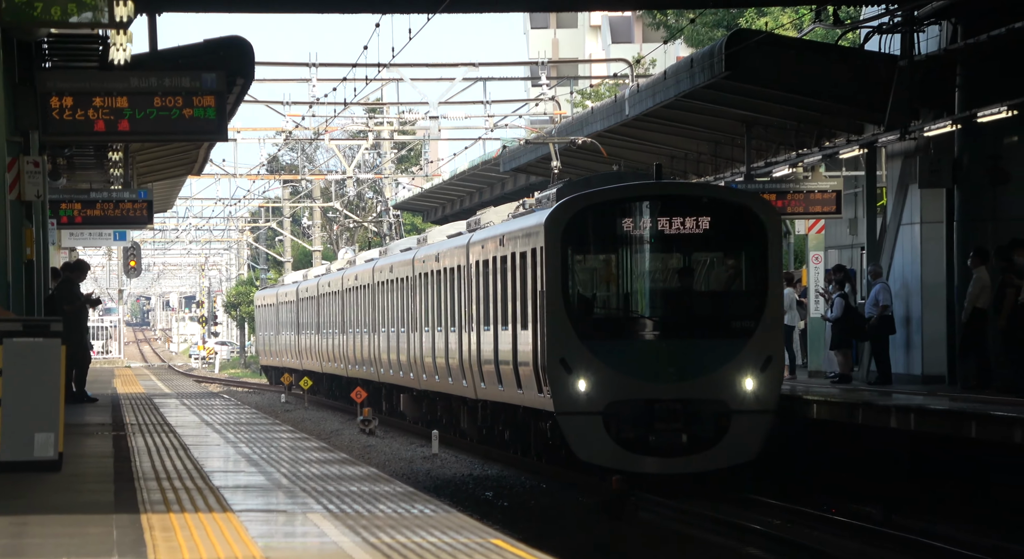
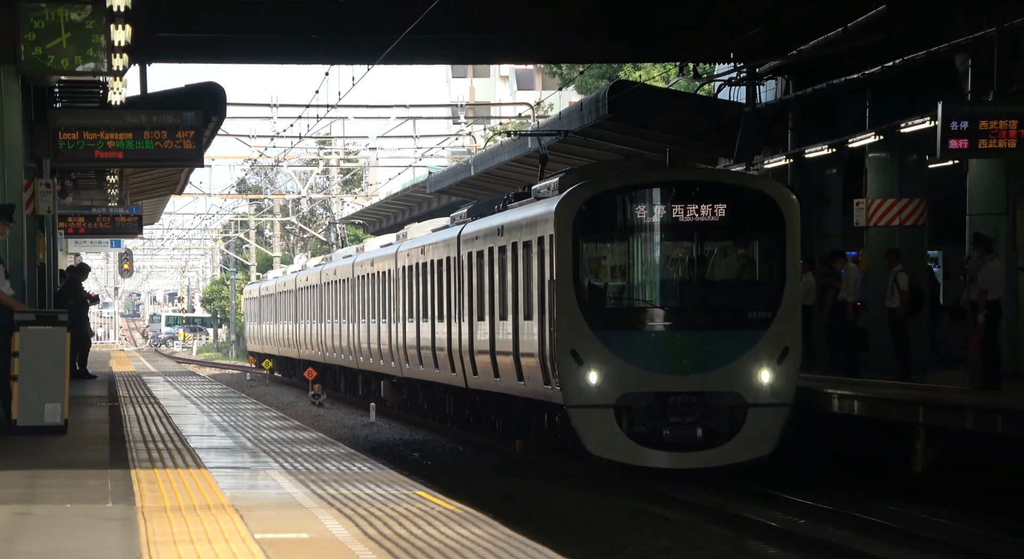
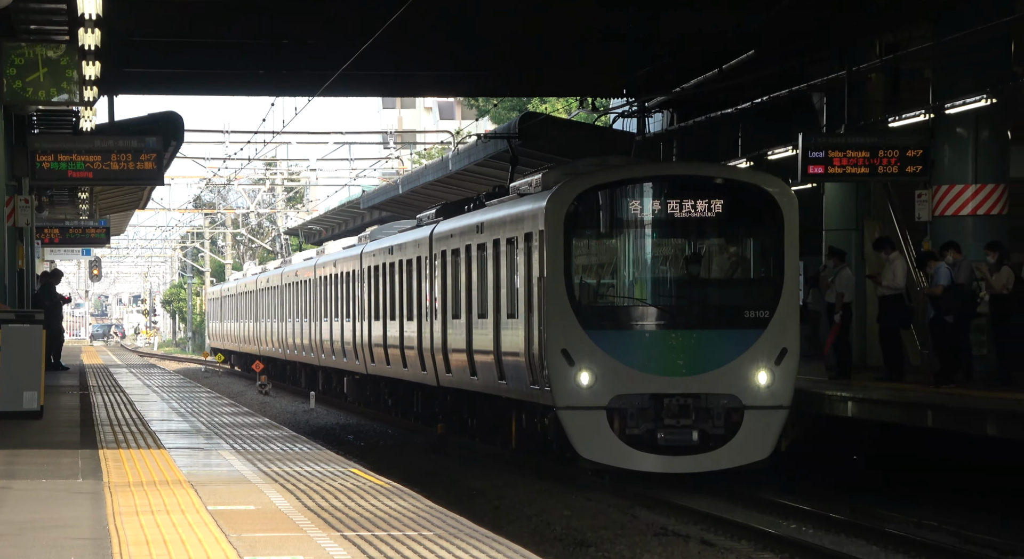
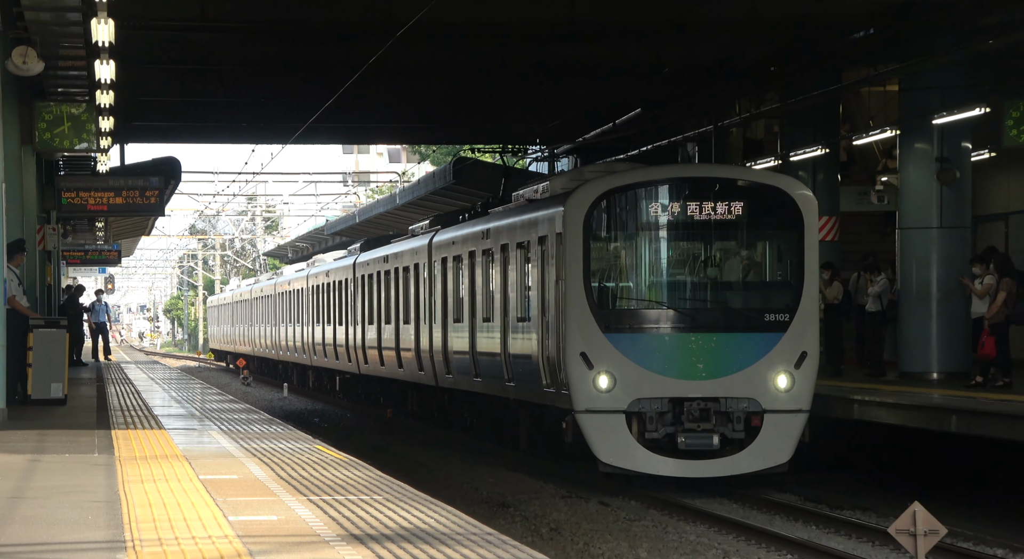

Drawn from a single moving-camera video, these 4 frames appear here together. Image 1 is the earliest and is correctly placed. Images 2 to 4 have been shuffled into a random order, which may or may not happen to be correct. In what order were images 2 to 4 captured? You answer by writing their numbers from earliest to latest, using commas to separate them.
2, 3, 4
